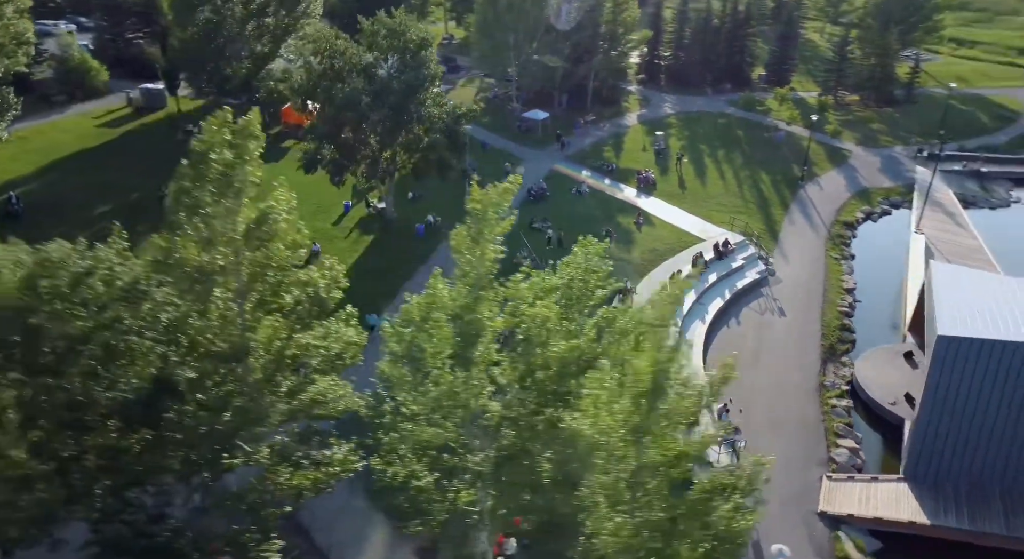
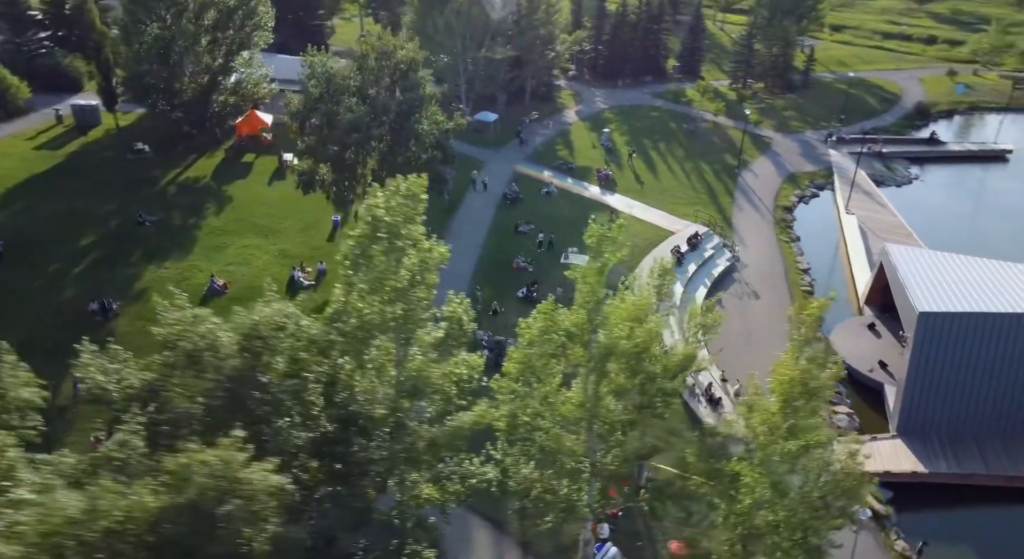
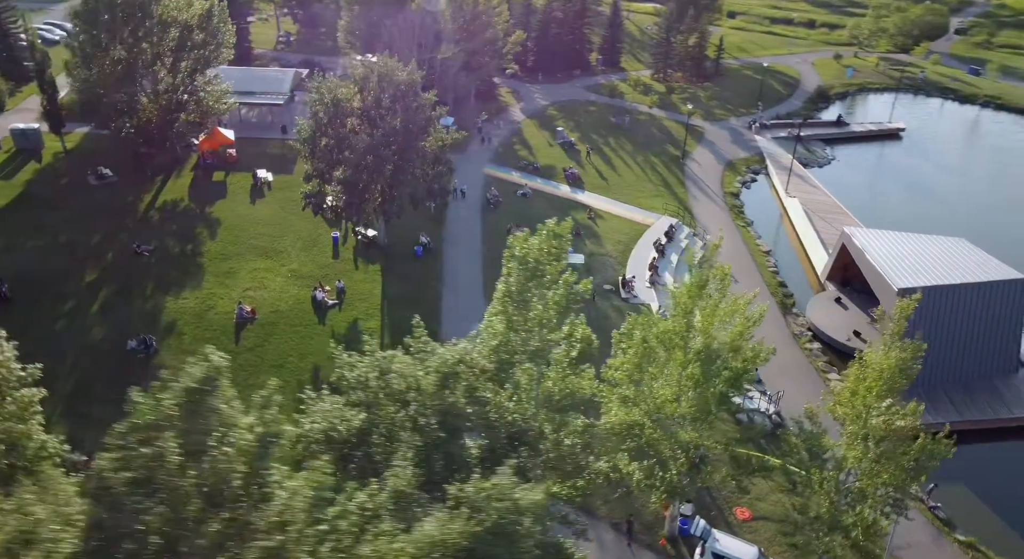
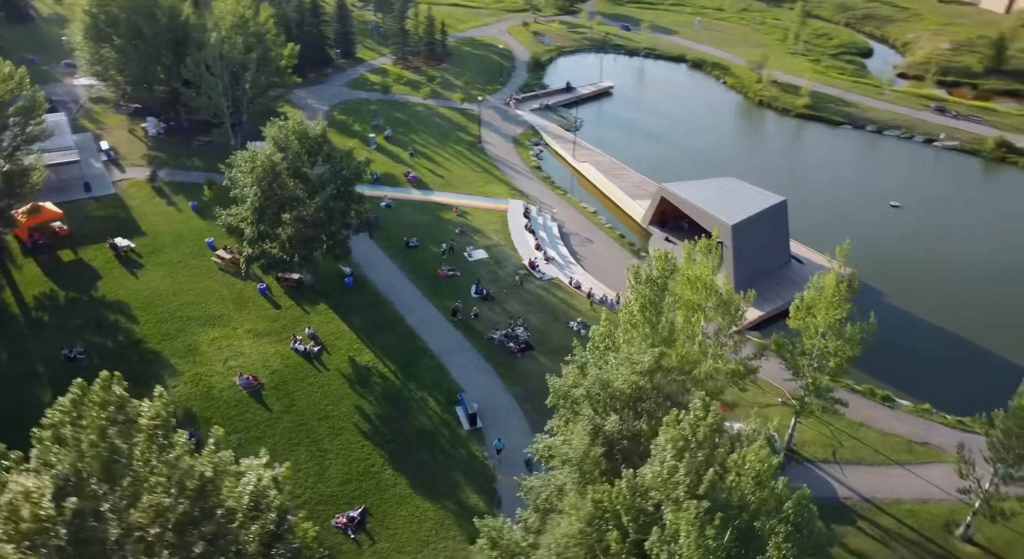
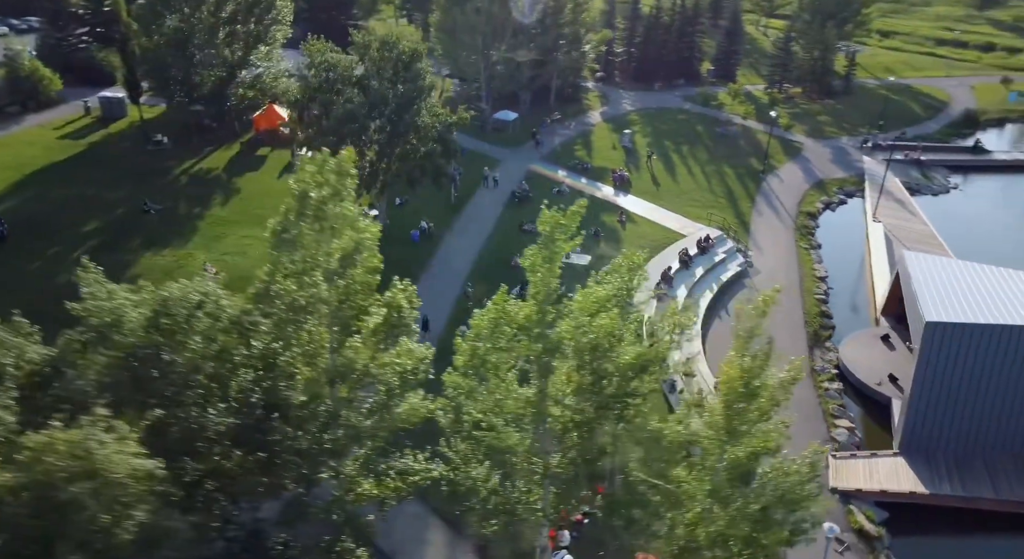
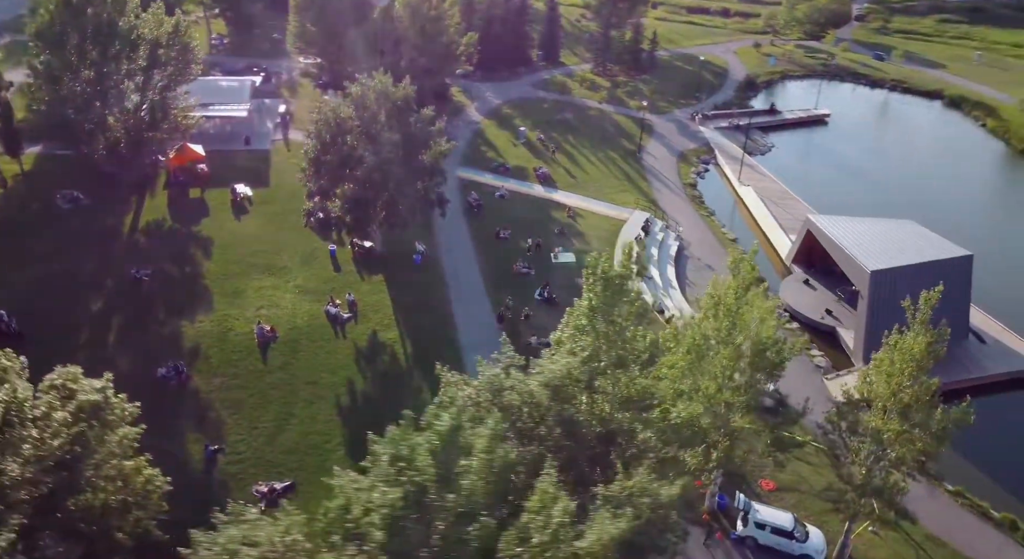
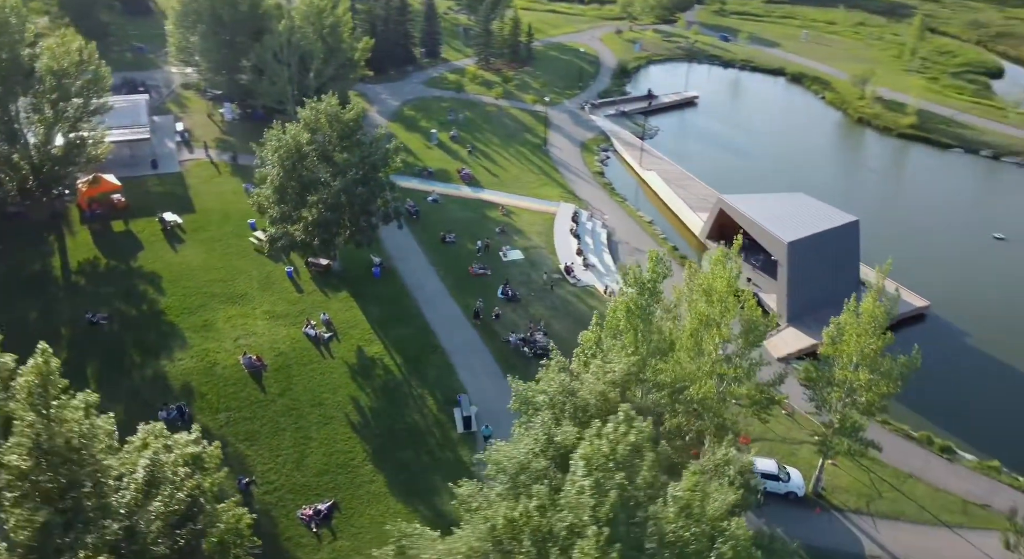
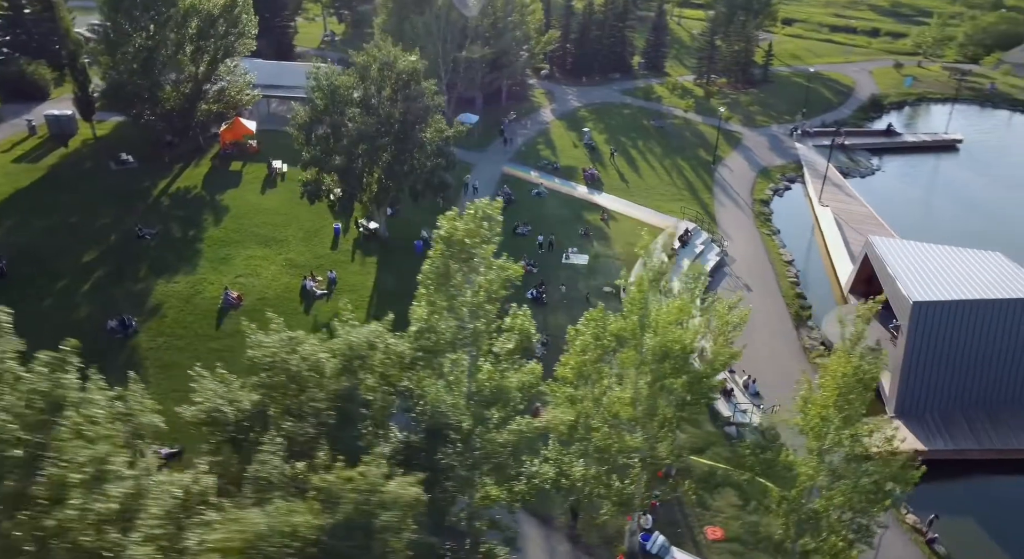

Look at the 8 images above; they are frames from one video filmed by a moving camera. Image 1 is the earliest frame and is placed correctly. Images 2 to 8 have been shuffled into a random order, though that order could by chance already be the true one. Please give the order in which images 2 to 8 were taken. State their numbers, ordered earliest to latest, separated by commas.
5, 2, 8, 3, 6, 7, 4
